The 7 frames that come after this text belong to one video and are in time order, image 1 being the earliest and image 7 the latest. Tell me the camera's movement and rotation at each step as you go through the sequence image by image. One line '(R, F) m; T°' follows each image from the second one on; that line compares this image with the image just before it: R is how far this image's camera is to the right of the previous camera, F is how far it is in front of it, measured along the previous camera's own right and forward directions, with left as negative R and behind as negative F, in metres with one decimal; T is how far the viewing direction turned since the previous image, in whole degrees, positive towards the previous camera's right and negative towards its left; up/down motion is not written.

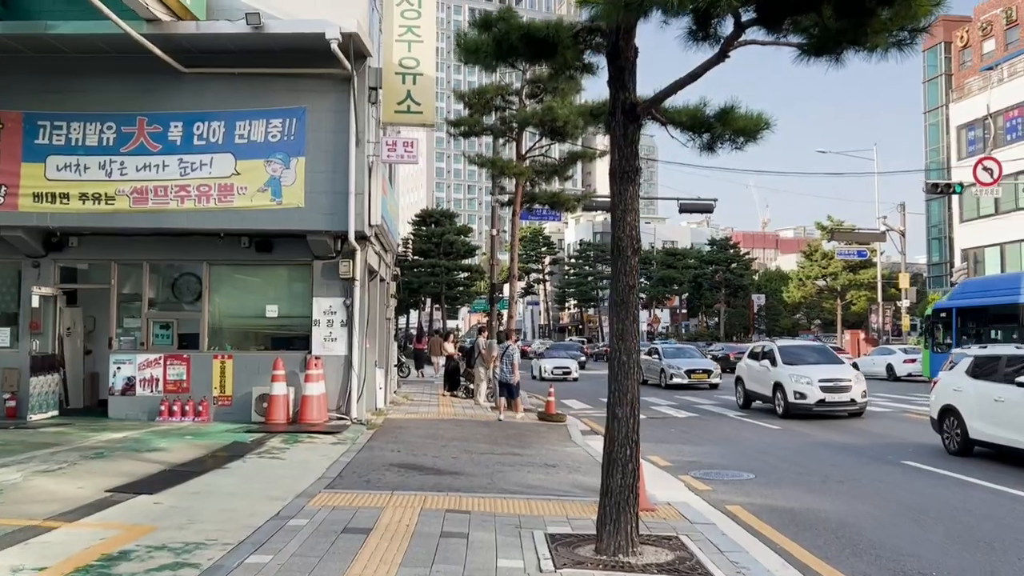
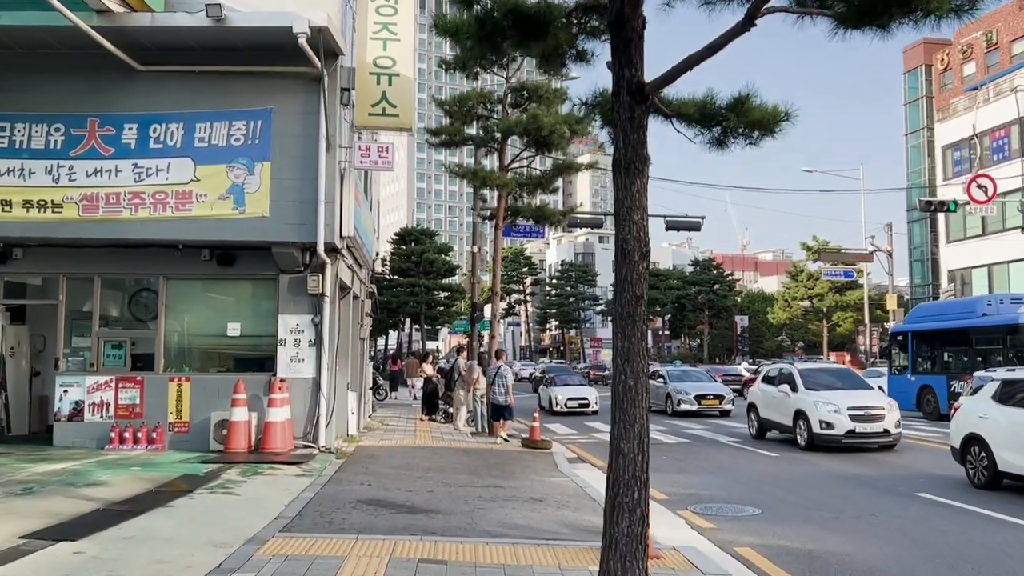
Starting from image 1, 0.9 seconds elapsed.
(0.0, +1.0) m; +1°
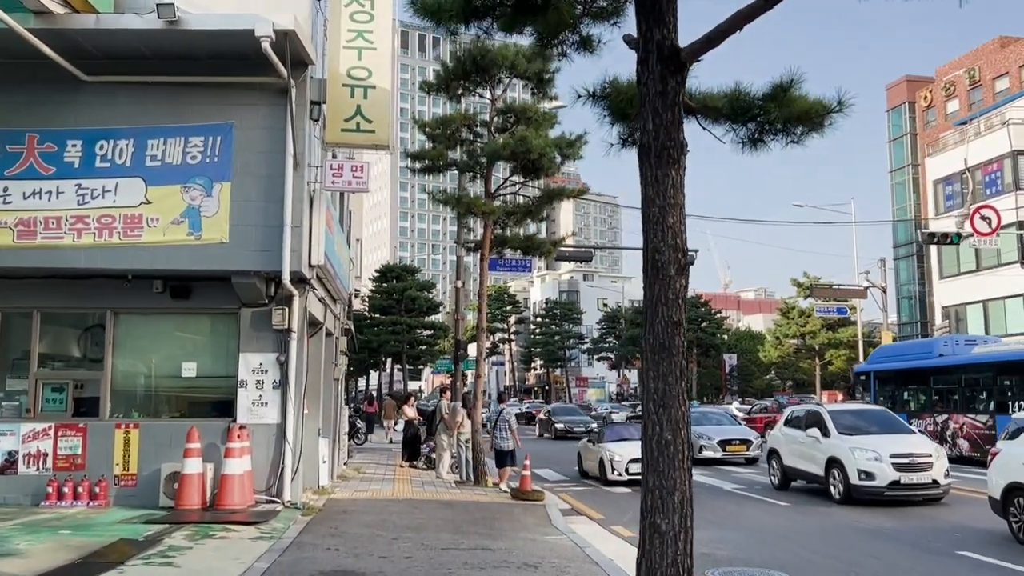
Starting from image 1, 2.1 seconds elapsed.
(-0.1, +1.3) m; +1°
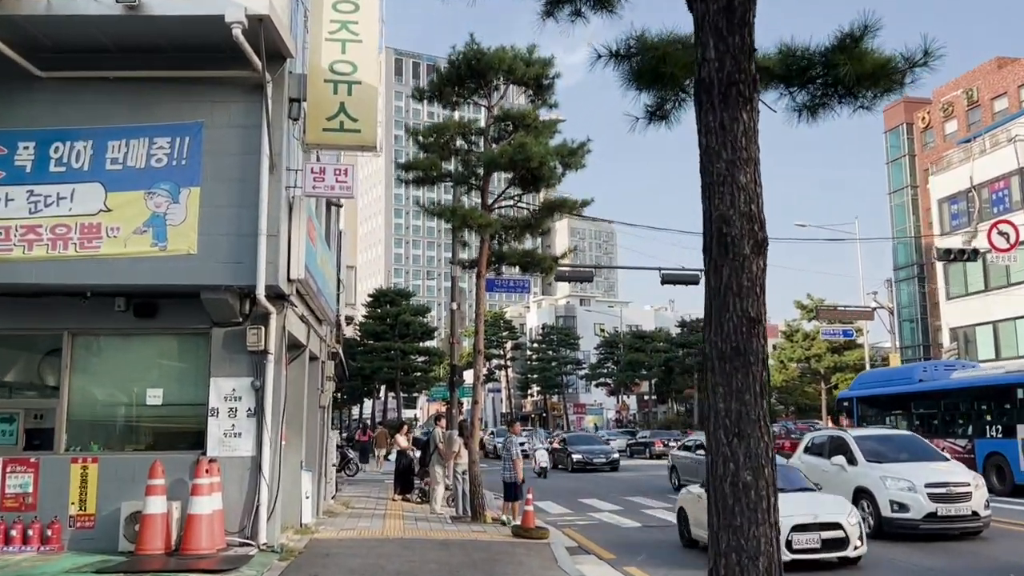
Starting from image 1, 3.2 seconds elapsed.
(-0.1, +1.2) m; 0°
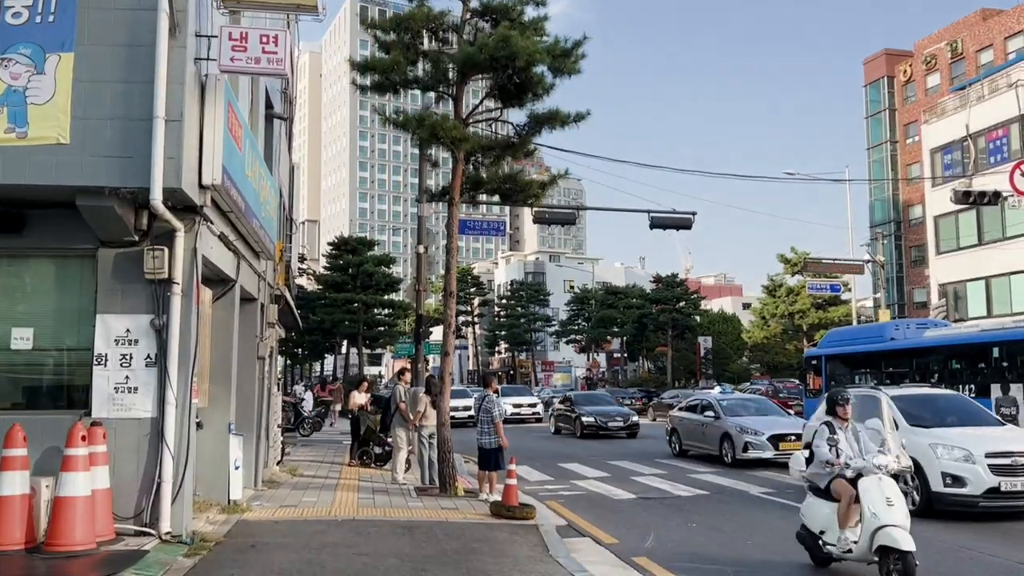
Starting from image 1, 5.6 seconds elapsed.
(-0.2, +2.6) m; +2°
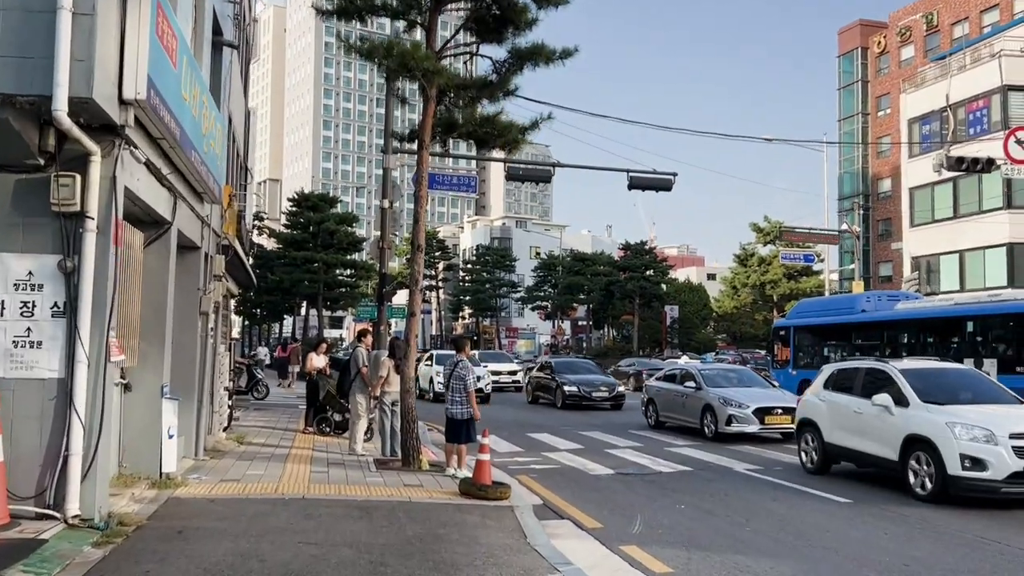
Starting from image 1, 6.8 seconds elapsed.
(-0.1, +1.3) m; +2°
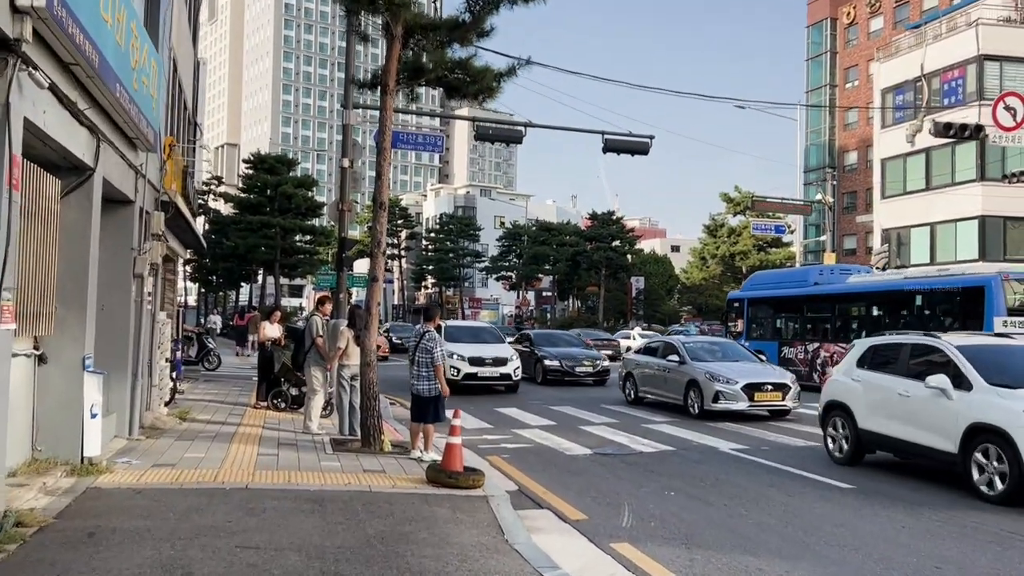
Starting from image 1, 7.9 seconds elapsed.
(-0.1, +1.1) m; +2°
